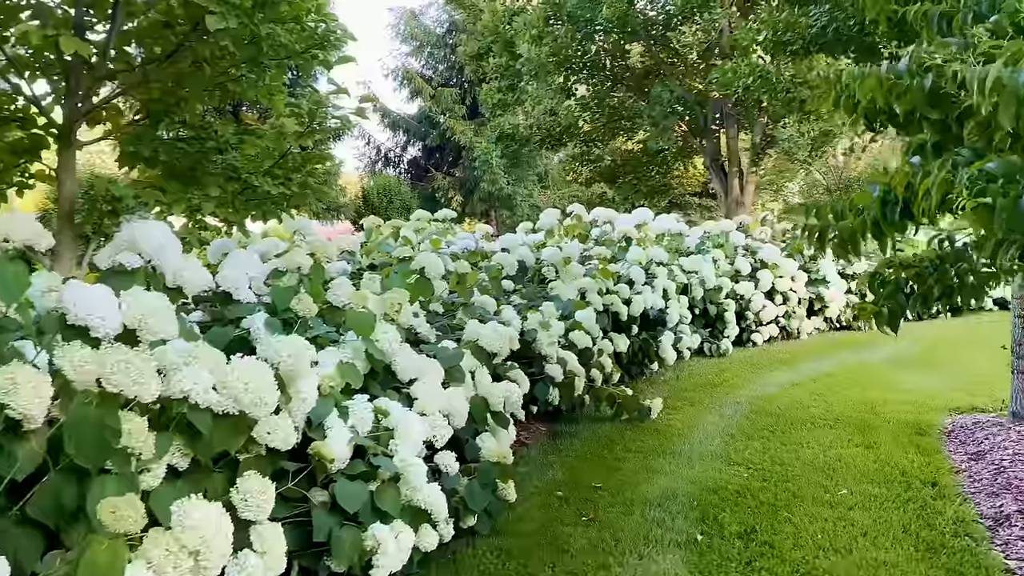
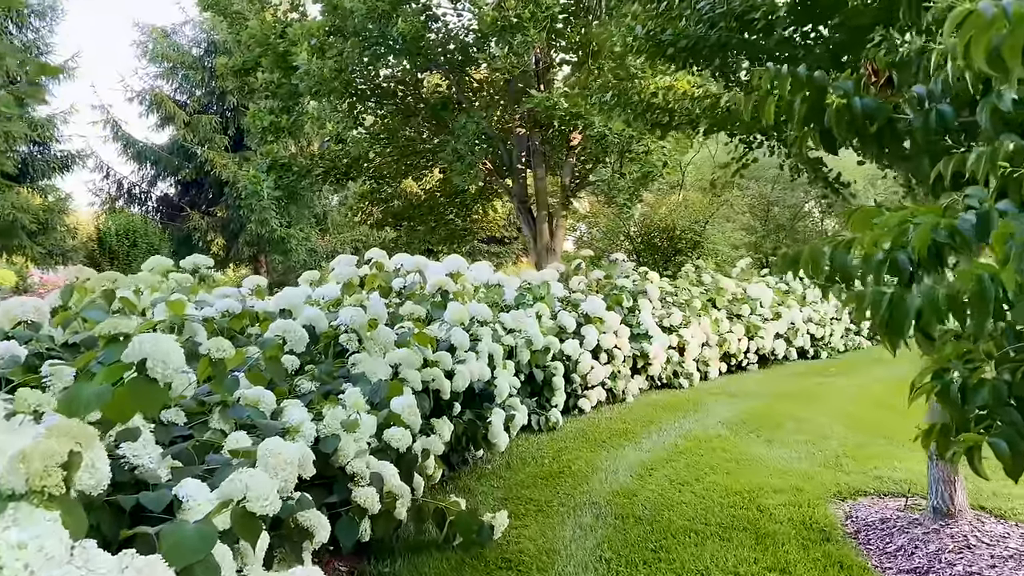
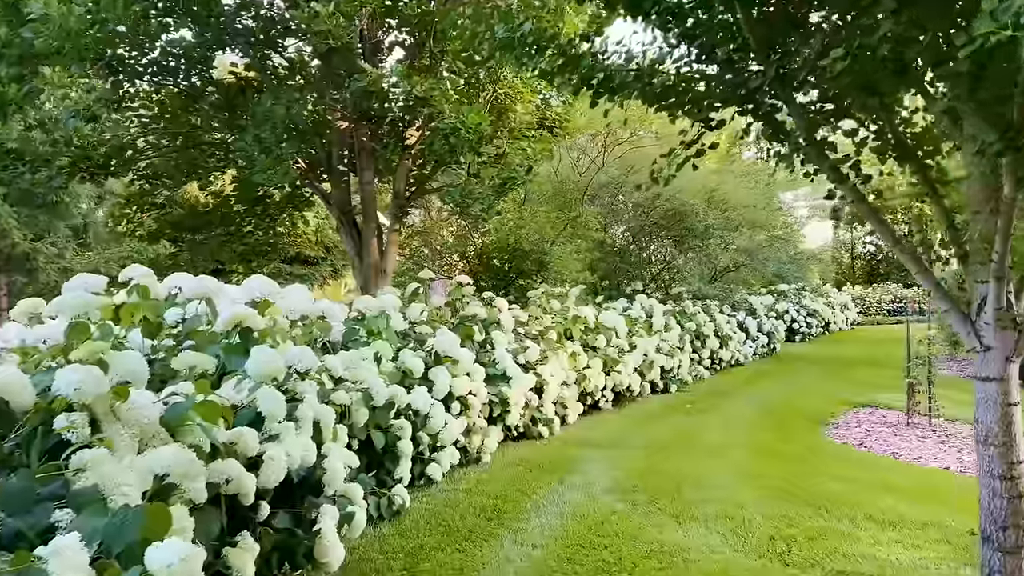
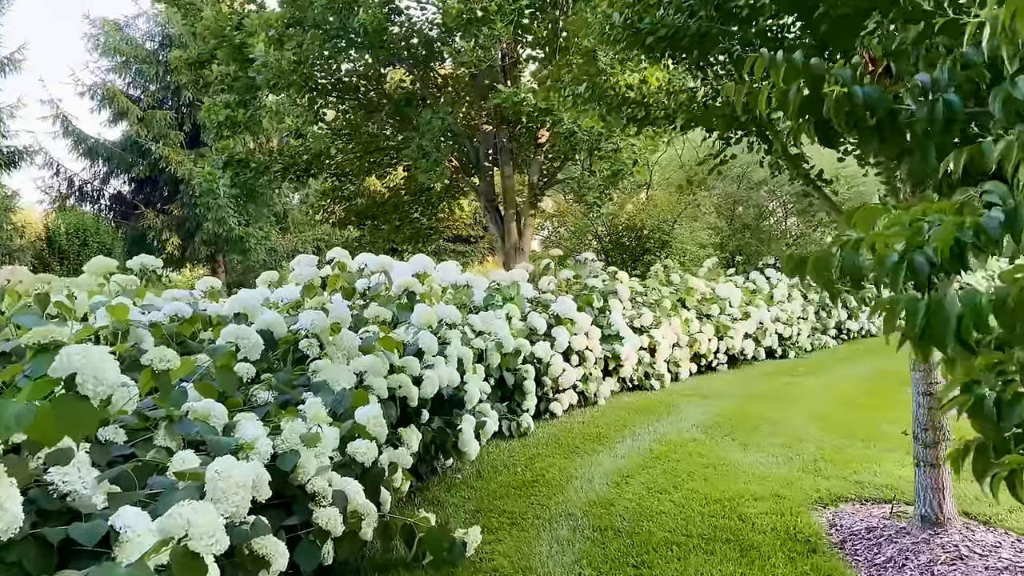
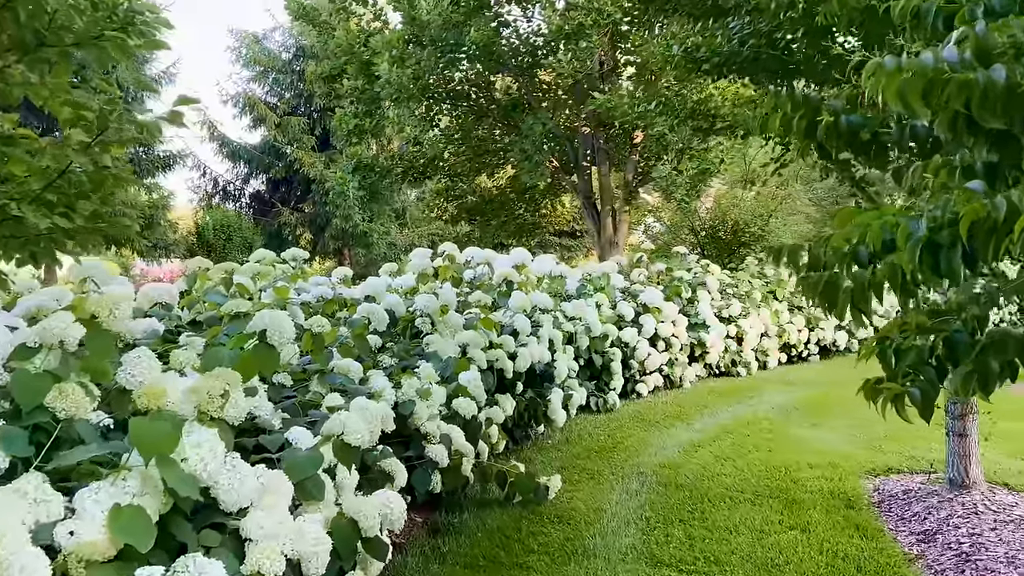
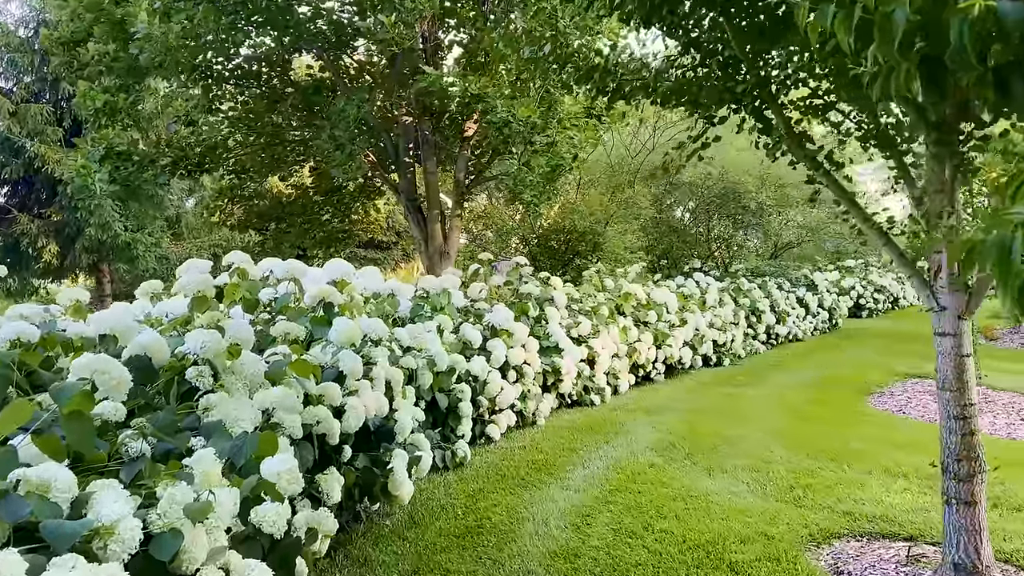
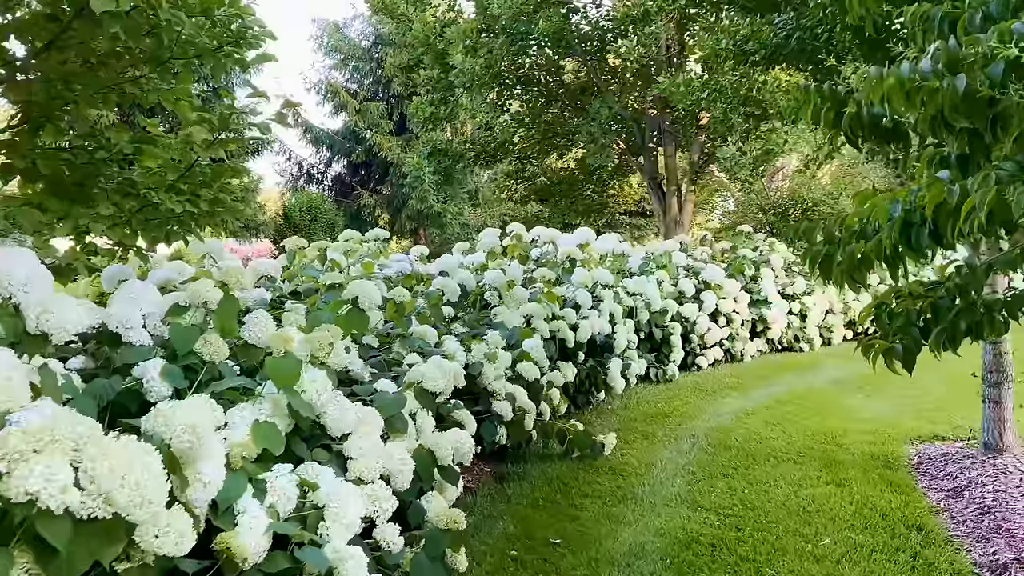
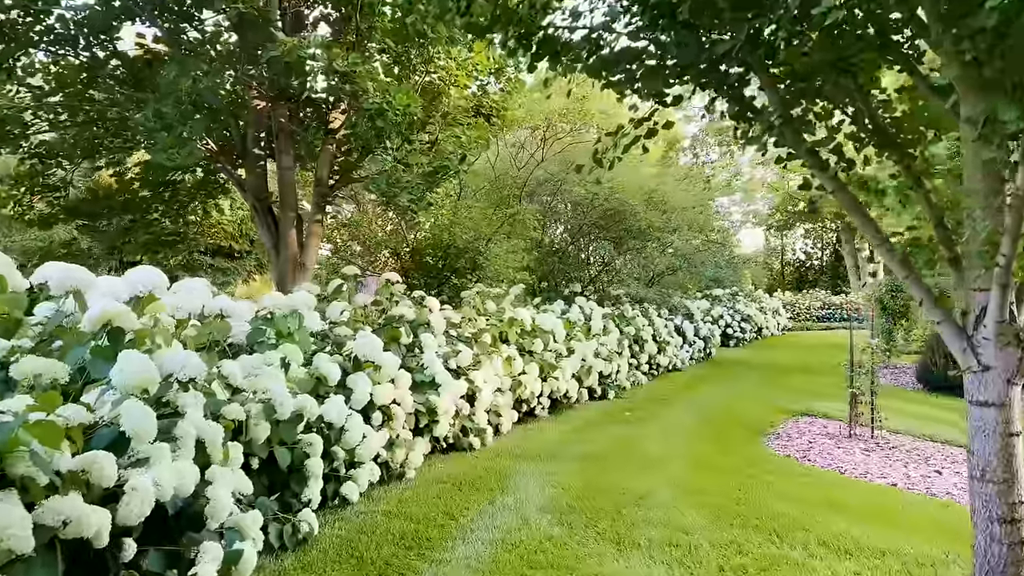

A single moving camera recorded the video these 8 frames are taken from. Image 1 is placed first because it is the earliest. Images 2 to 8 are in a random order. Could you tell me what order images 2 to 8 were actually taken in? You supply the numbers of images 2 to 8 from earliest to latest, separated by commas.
7, 5, 2, 4, 6, 3, 8
